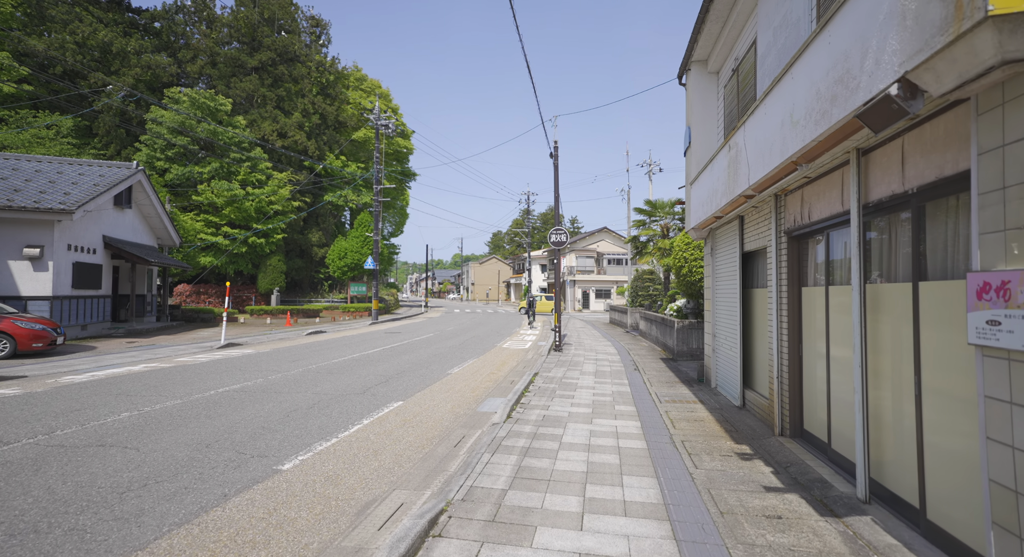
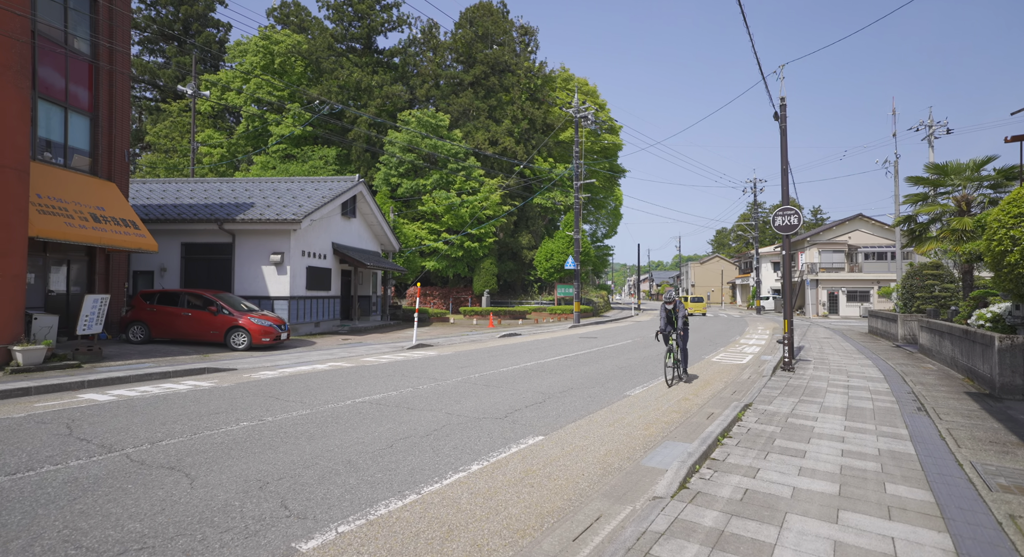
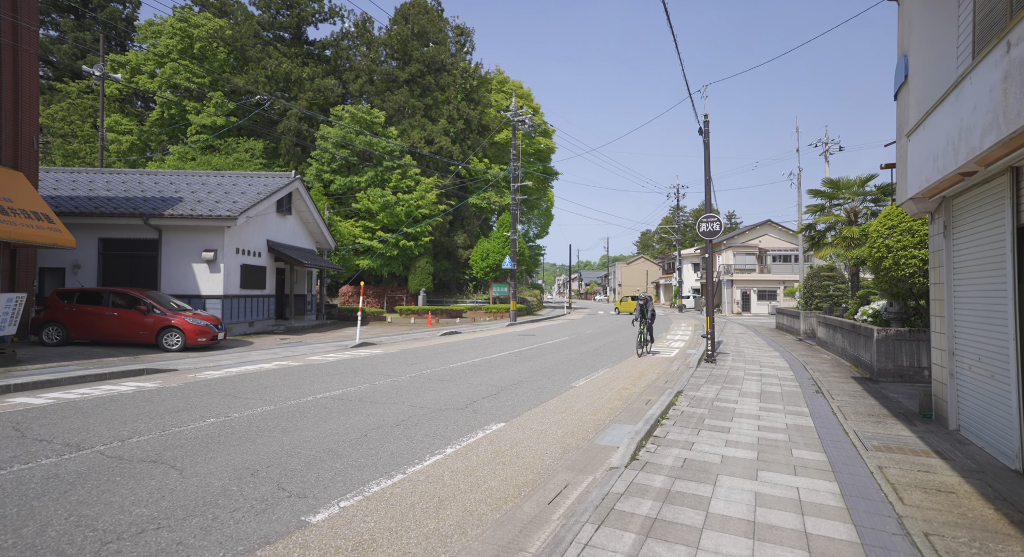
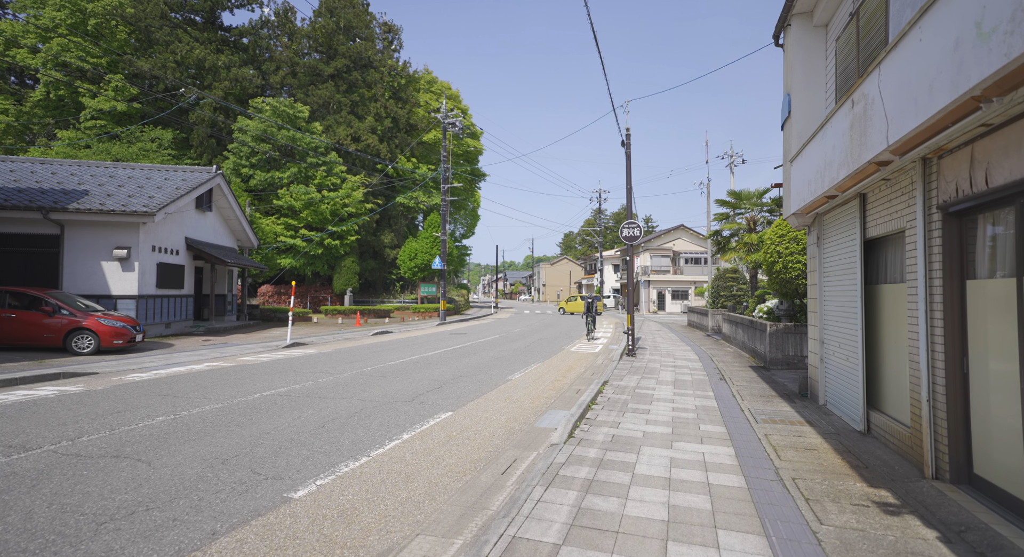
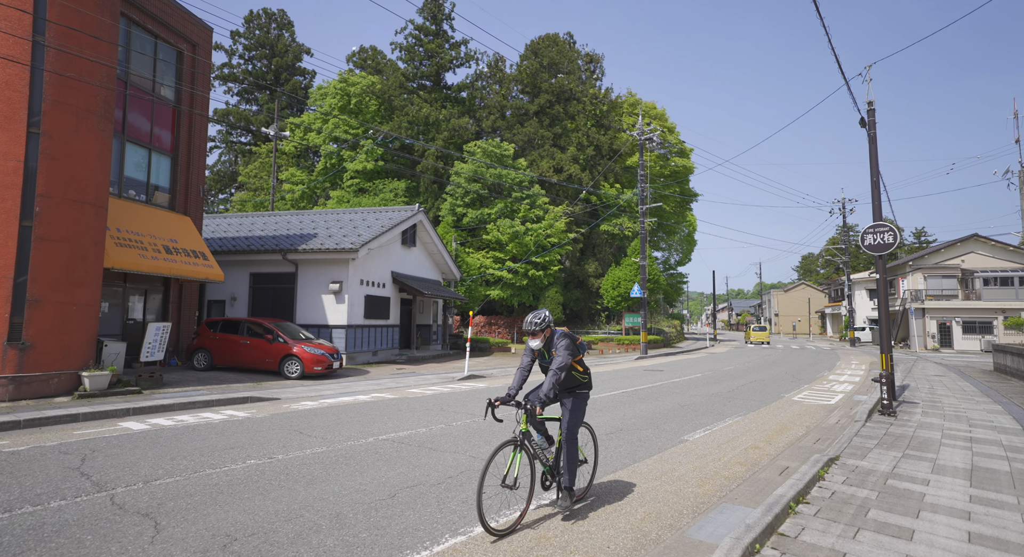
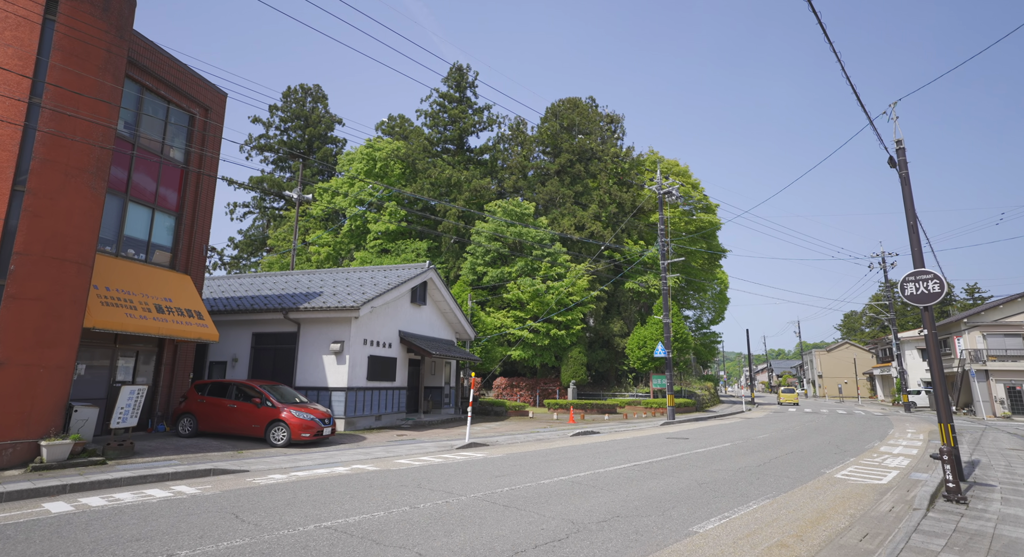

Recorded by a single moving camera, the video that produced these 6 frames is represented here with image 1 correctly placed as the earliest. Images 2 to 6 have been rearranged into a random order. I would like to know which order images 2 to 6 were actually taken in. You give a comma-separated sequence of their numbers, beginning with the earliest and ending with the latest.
4, 3, 2, 5, 6
